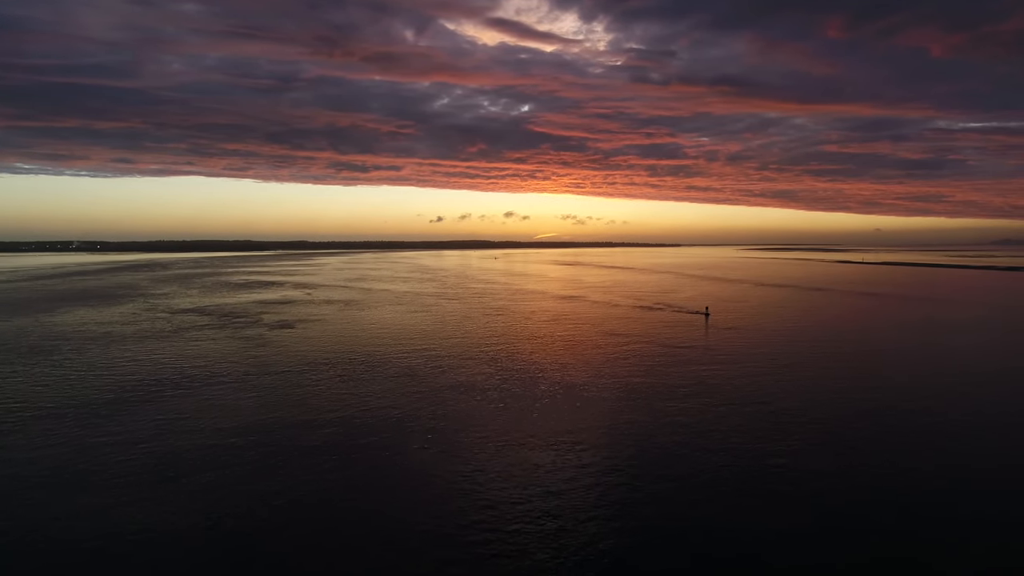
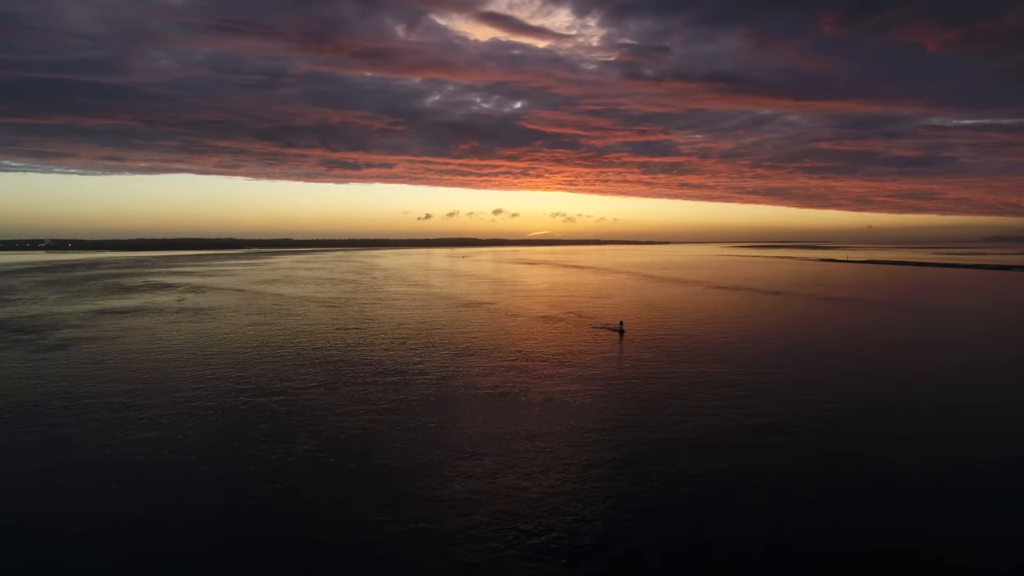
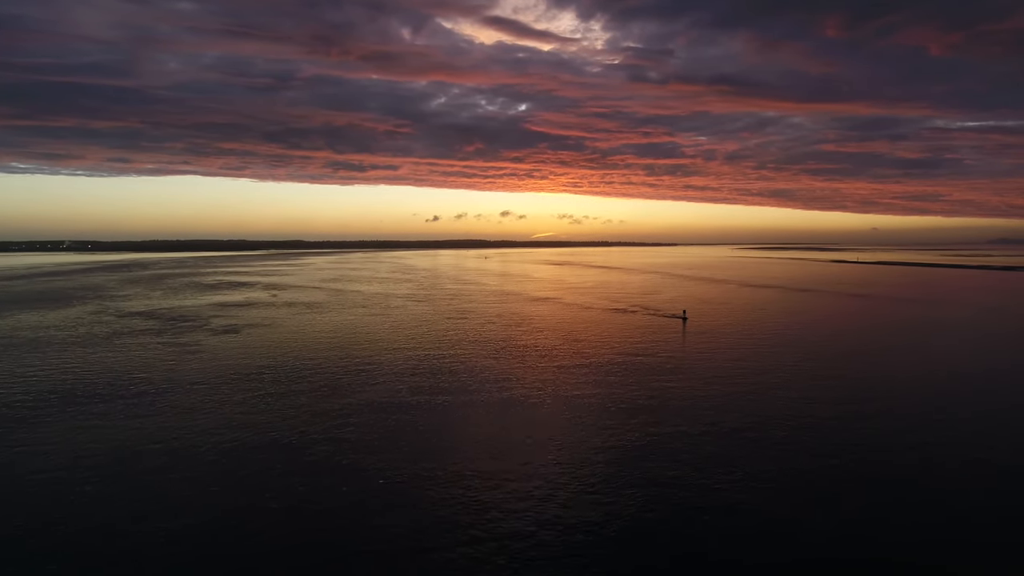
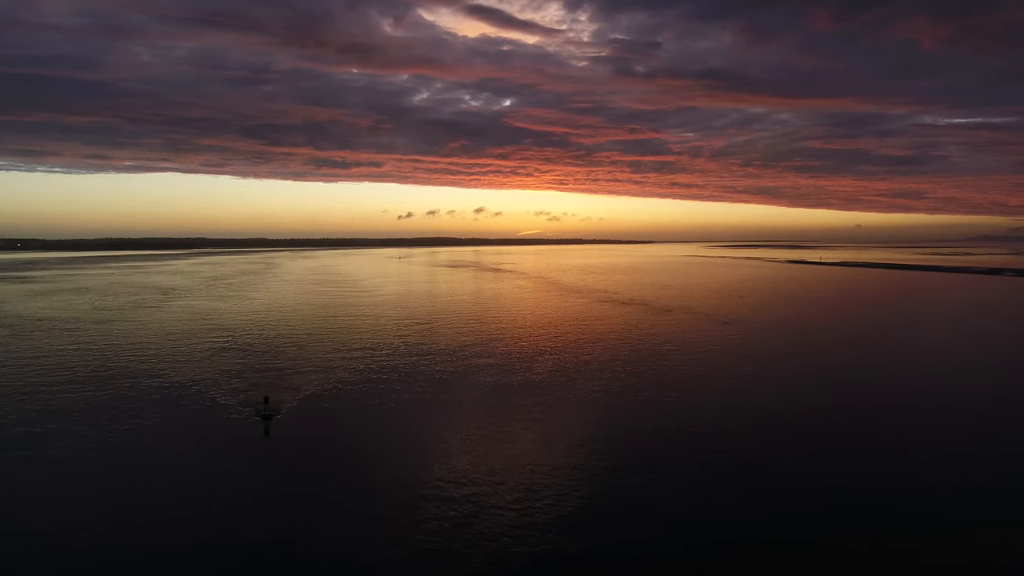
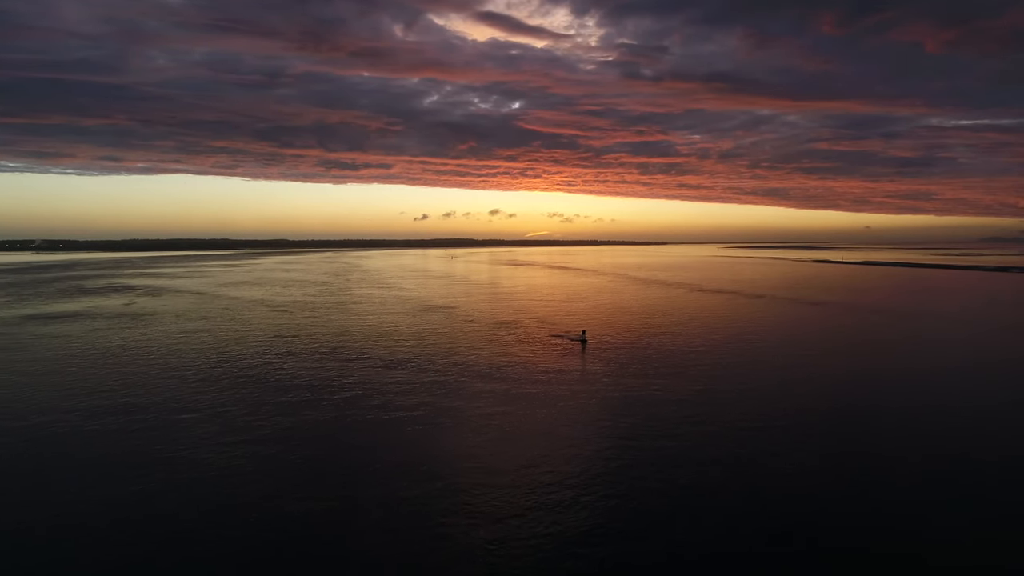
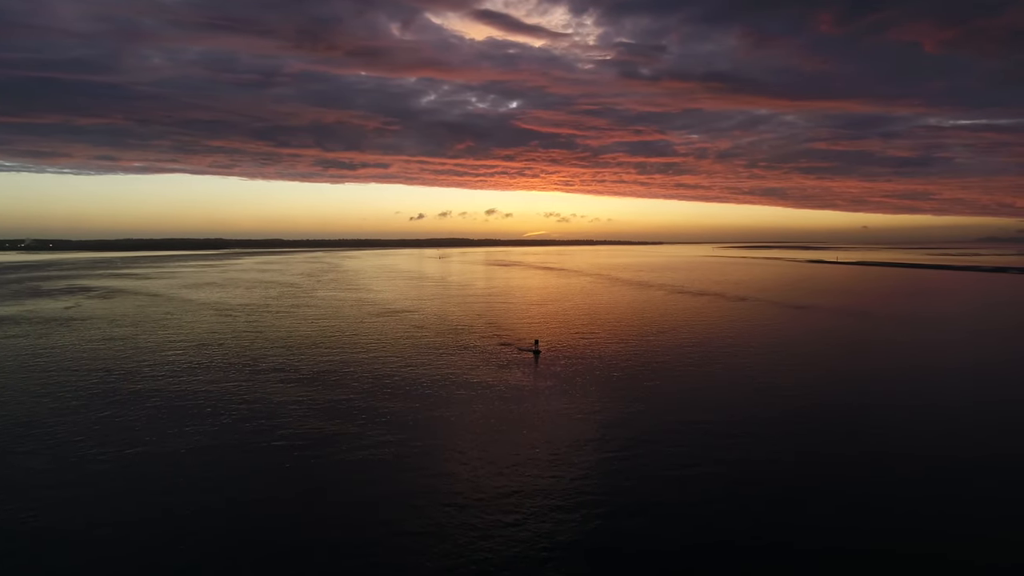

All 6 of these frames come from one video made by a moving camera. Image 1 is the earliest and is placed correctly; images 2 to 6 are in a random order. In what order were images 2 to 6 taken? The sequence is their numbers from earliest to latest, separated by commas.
3, 2, 5, 6, 4
